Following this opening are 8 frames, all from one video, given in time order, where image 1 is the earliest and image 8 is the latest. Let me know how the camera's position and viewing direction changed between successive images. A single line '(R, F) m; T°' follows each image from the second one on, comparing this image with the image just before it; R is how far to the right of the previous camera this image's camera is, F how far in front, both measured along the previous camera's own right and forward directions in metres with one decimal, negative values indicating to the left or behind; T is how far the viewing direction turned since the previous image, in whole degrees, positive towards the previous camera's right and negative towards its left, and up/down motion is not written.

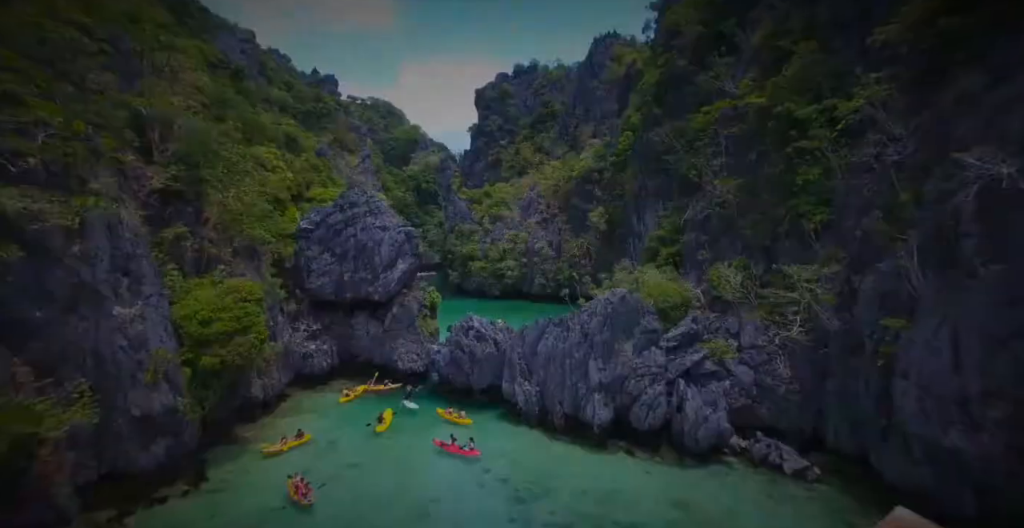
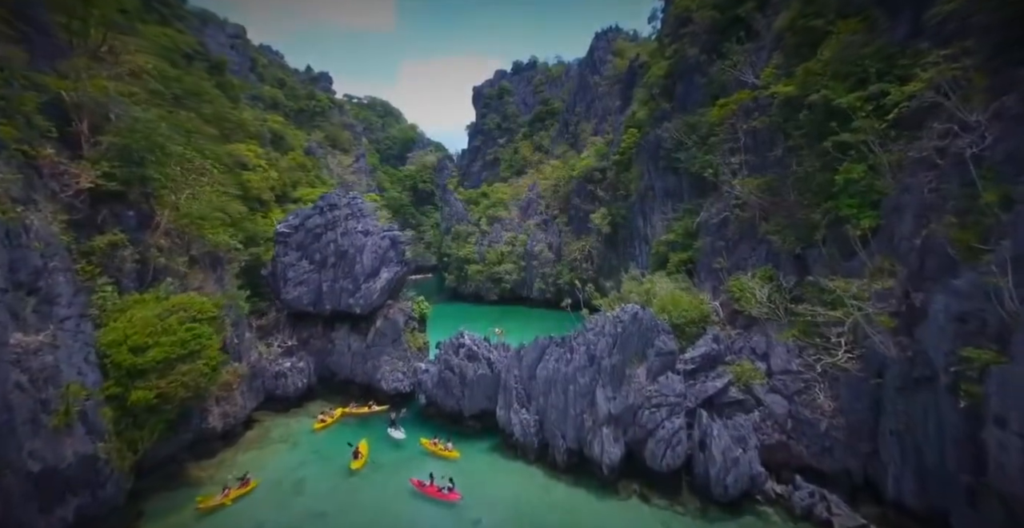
(+0.1, +1.7) m; 0°
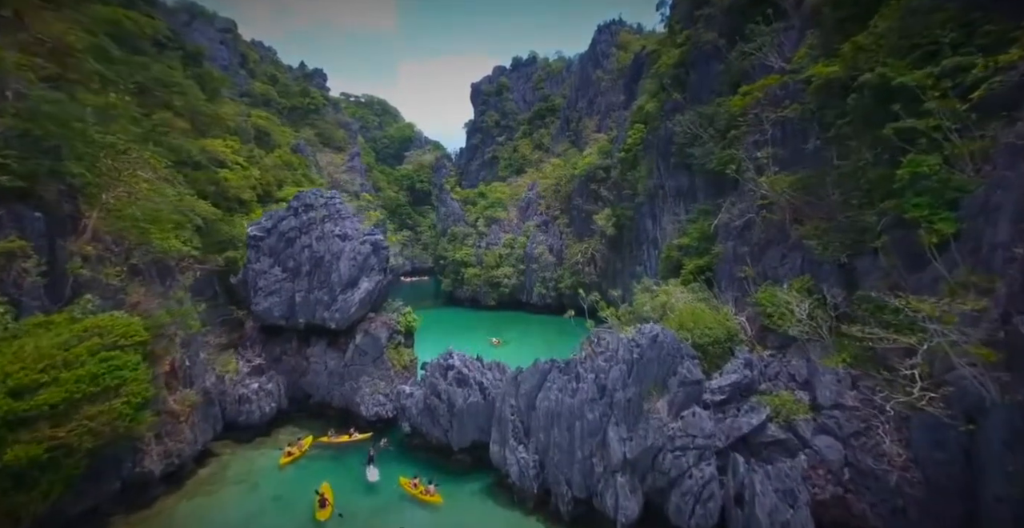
(+0.1, +1.8) m; 0°
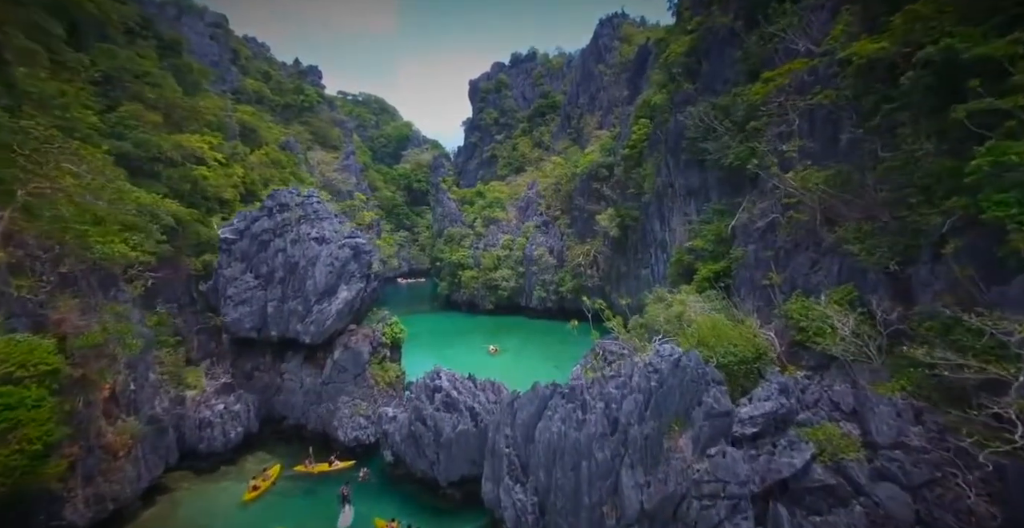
(+0.1, +1.5) m; 0°
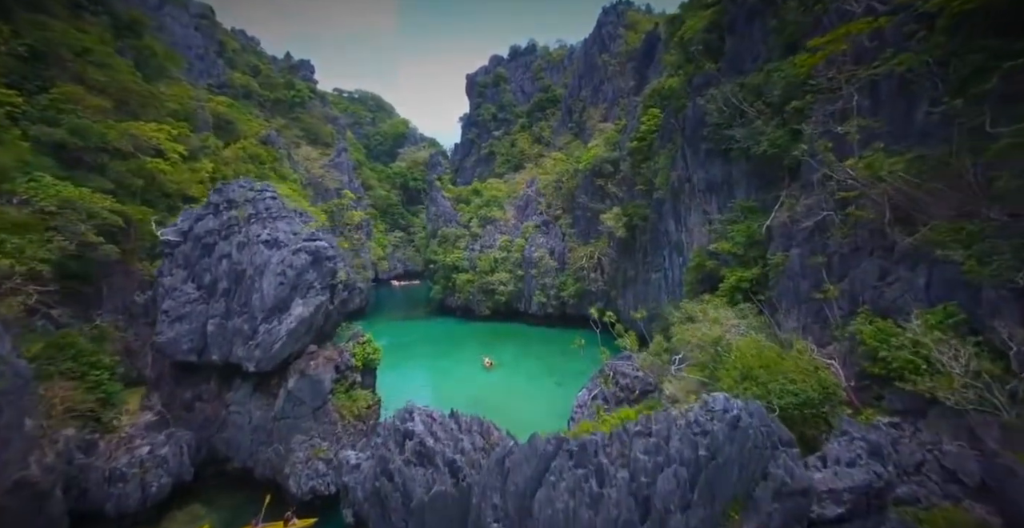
(+0.2, +2.4) m; 0°
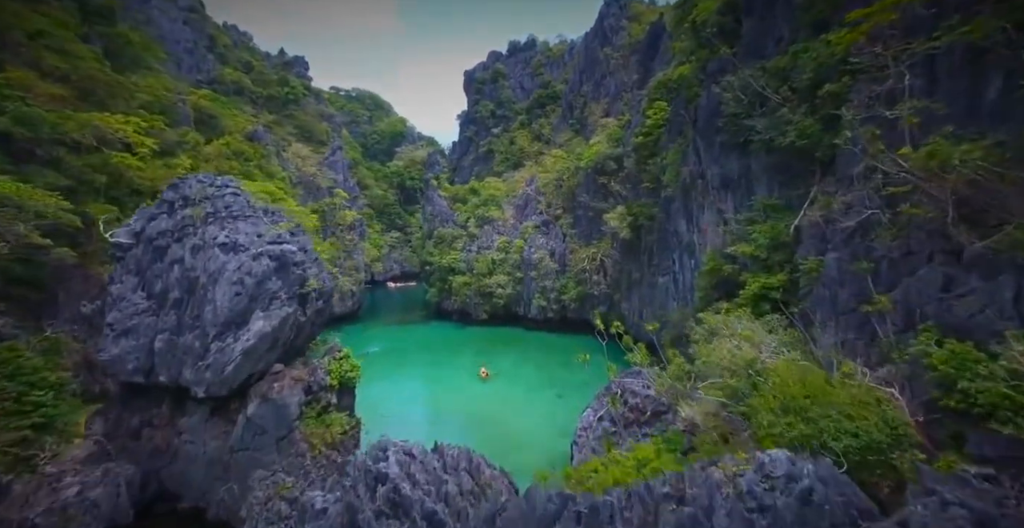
(+0.1, +1.5) m; 0°
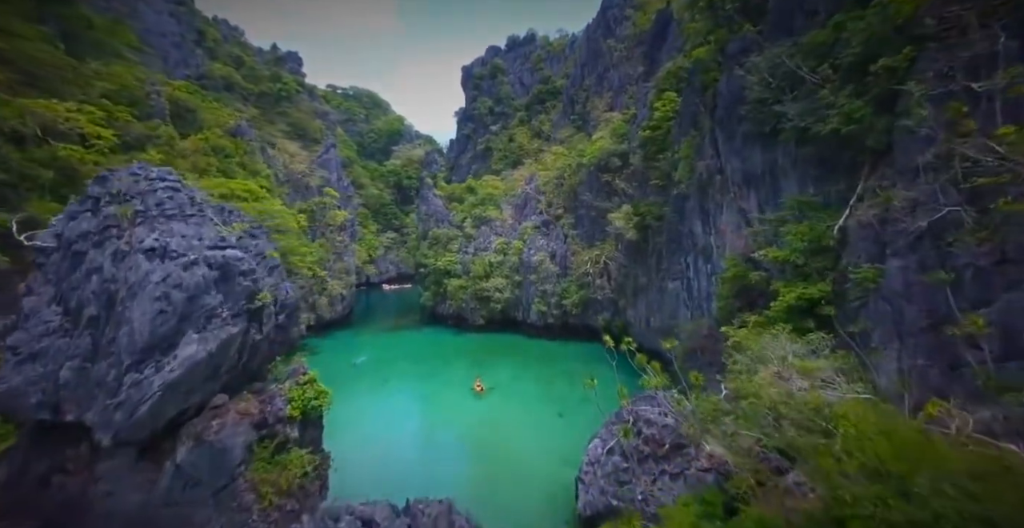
(+0.1, +1.8) m; 0°
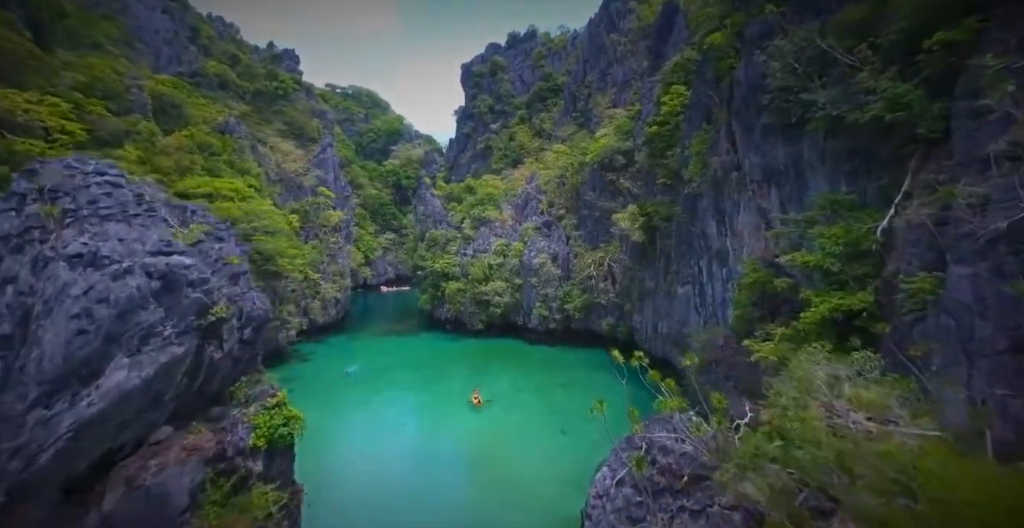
(+0.1, +1.2) m; 0°
